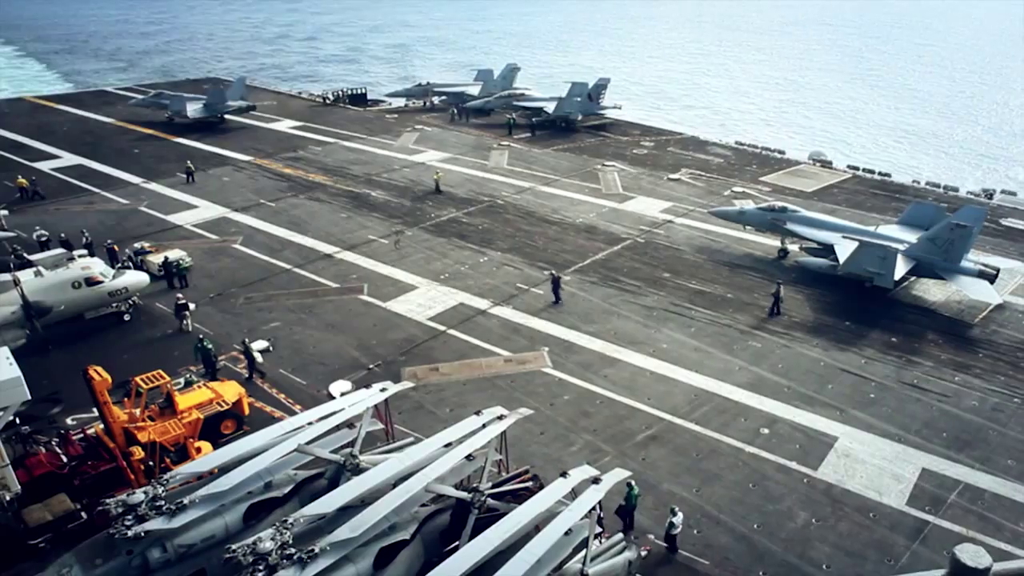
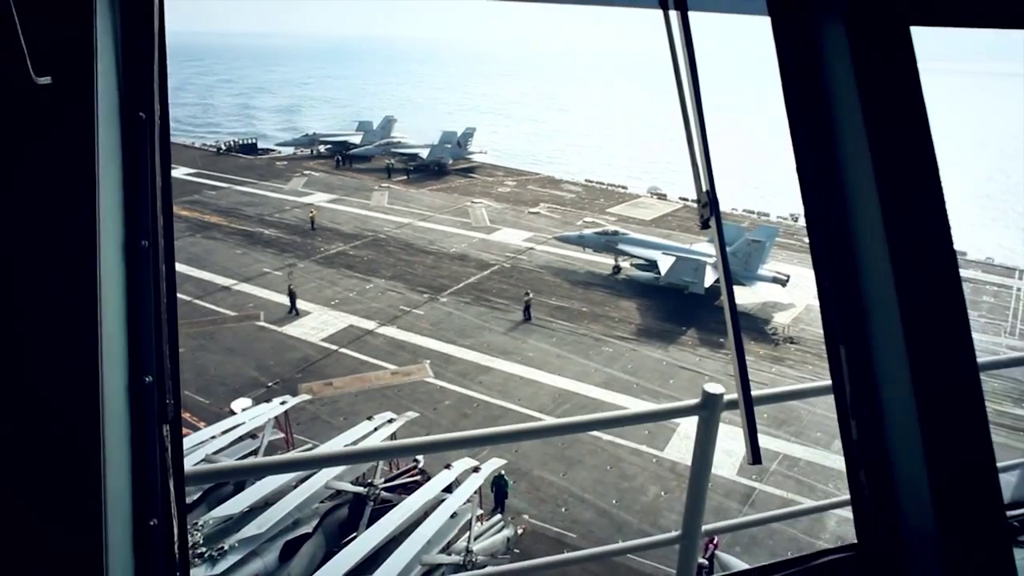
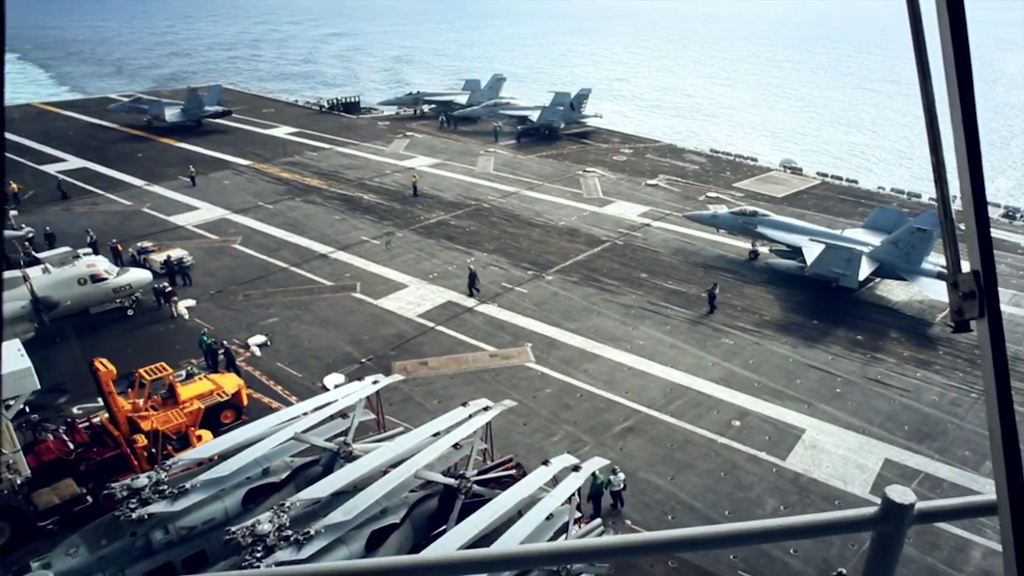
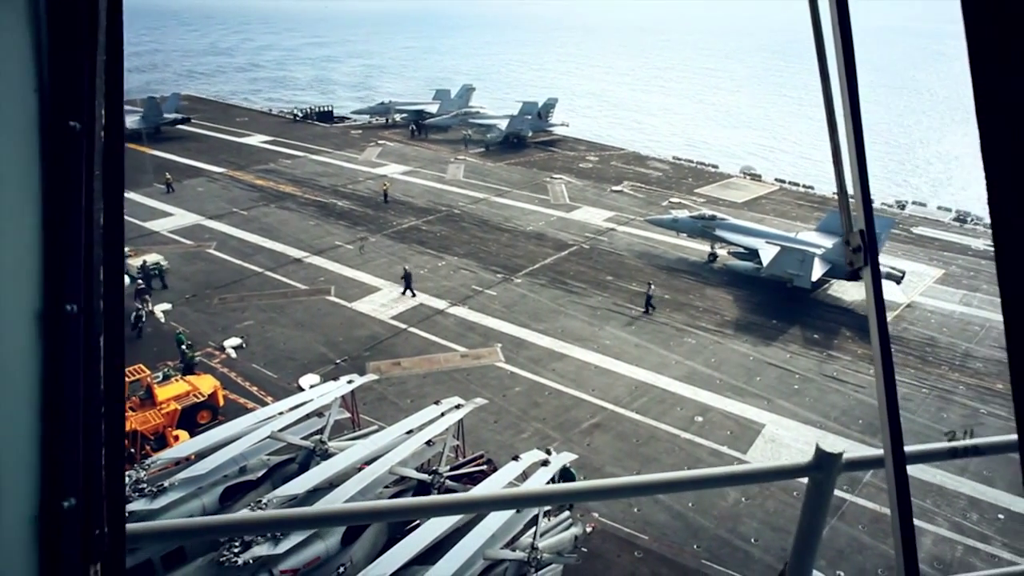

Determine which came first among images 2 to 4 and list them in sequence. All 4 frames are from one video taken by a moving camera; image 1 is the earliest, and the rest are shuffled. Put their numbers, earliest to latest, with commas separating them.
3, 4, 2
